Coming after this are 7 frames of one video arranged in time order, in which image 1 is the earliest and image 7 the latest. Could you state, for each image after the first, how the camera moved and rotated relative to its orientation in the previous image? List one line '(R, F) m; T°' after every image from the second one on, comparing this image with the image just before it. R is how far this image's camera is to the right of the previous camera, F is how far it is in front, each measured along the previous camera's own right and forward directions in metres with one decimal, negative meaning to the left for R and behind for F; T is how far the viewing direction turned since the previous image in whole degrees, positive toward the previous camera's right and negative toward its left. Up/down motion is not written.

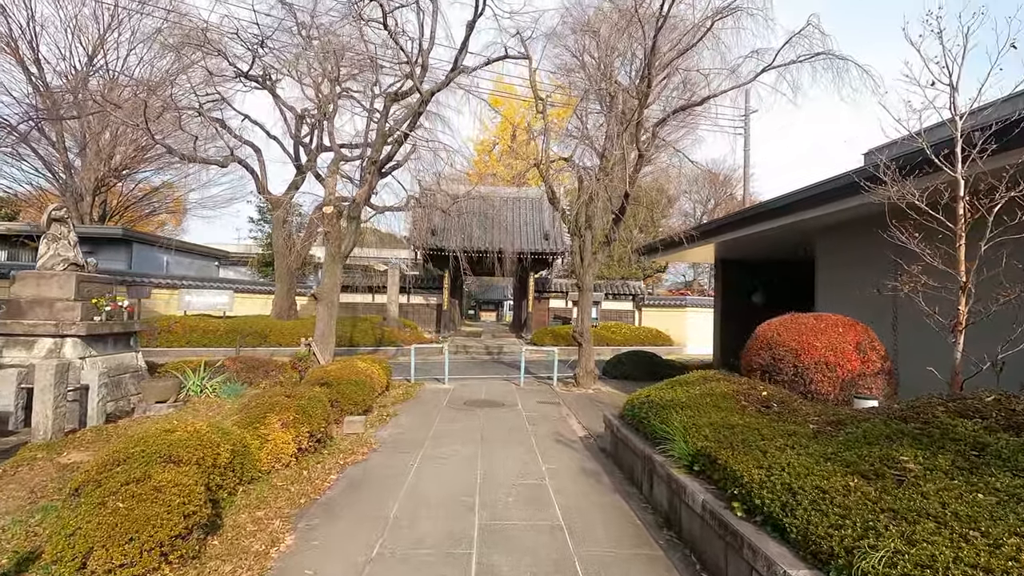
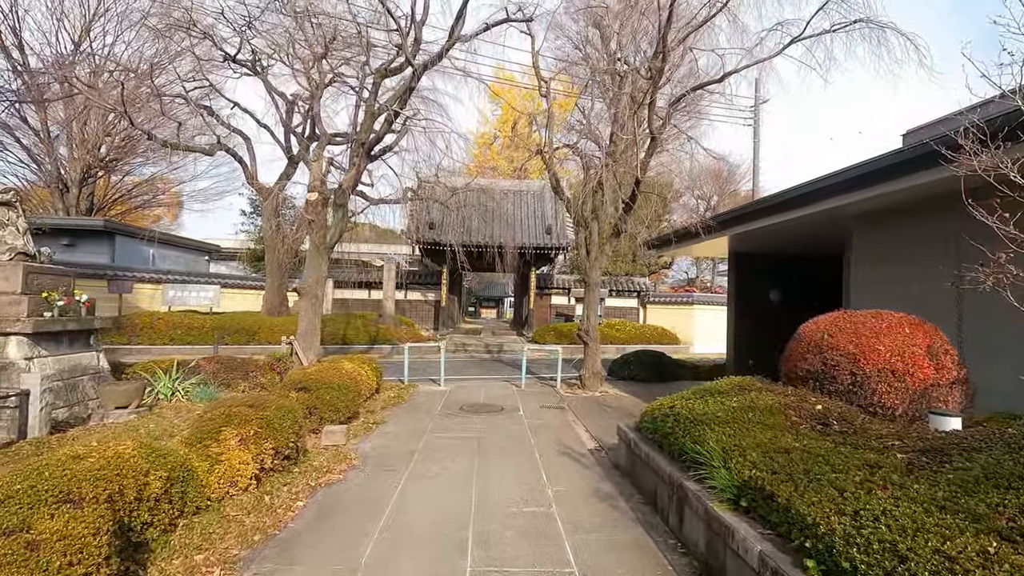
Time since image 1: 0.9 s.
(0.0, +0.7) m; 0°
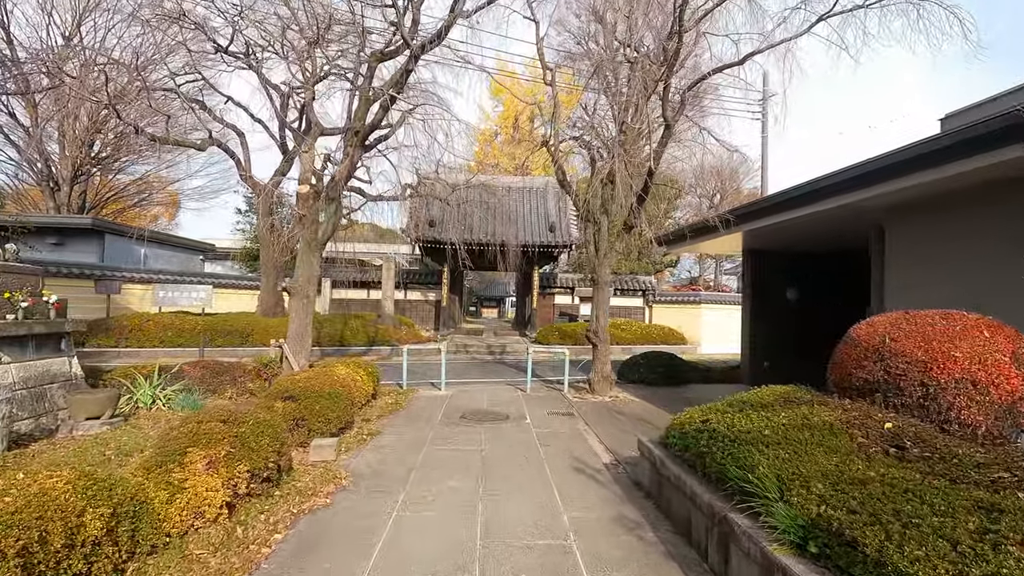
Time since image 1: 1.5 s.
(-0.1, +0.5) m; 0°
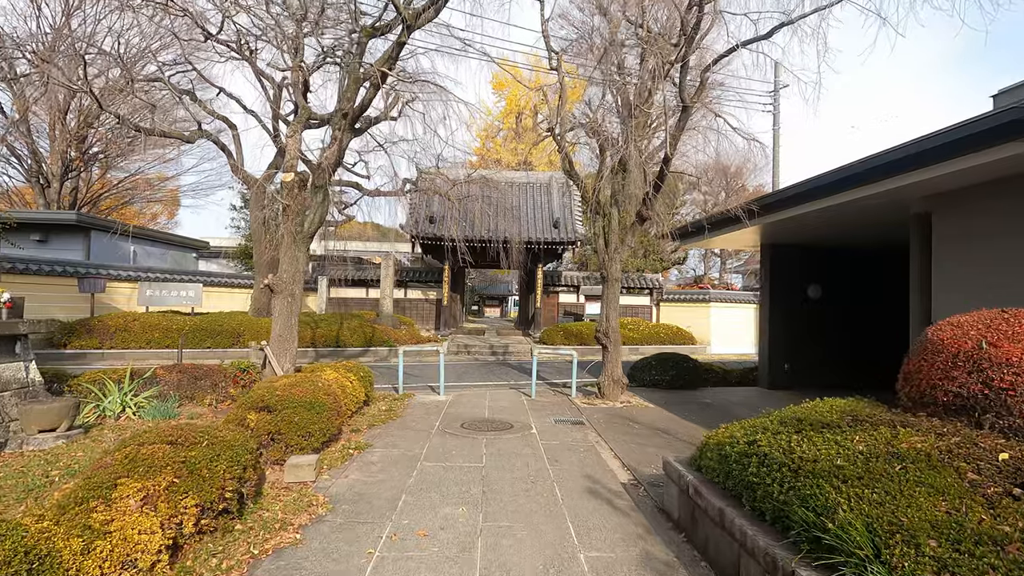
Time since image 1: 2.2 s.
(0.0, +0.6) m; 0°
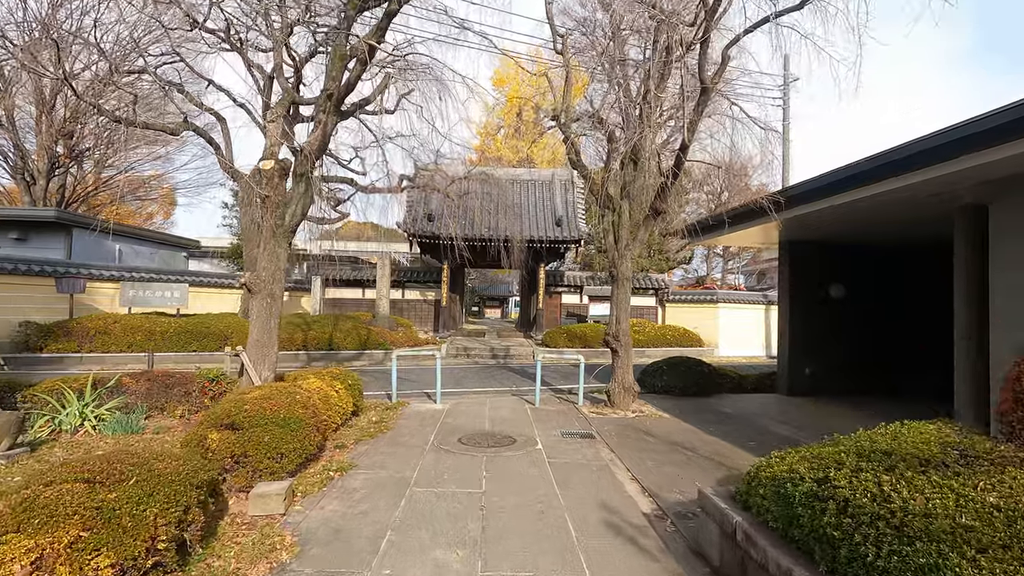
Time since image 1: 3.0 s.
(0.0, +0.6) m; 0°
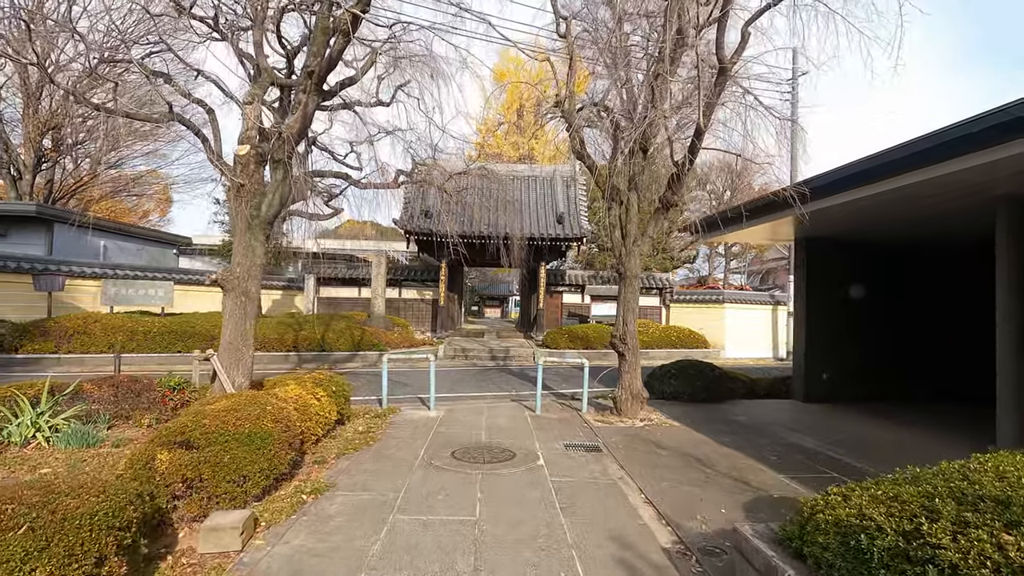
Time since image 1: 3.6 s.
(0.0, +0.5) m; 0°
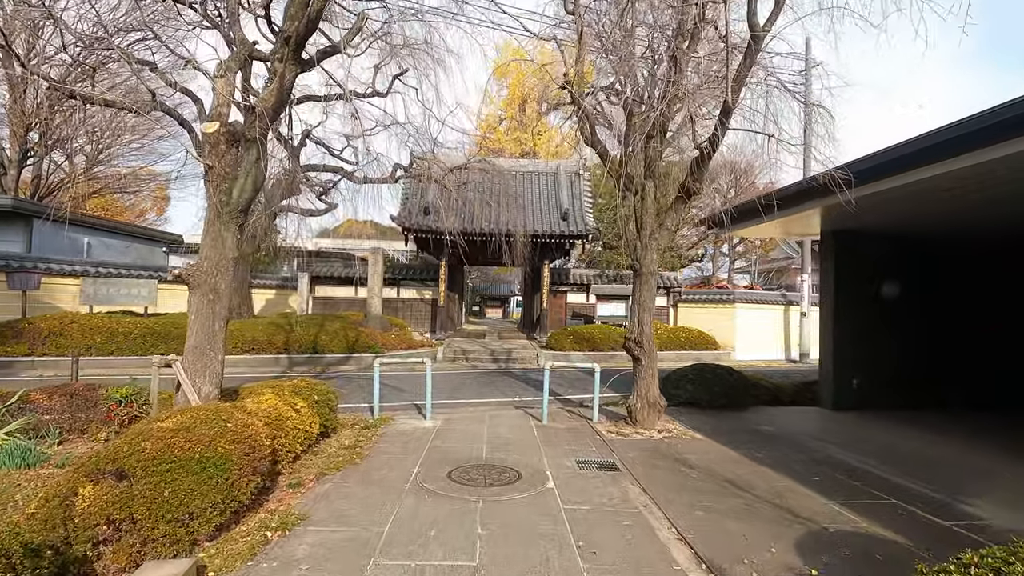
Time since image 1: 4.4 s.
(0.0, +0.6) m; 0°
